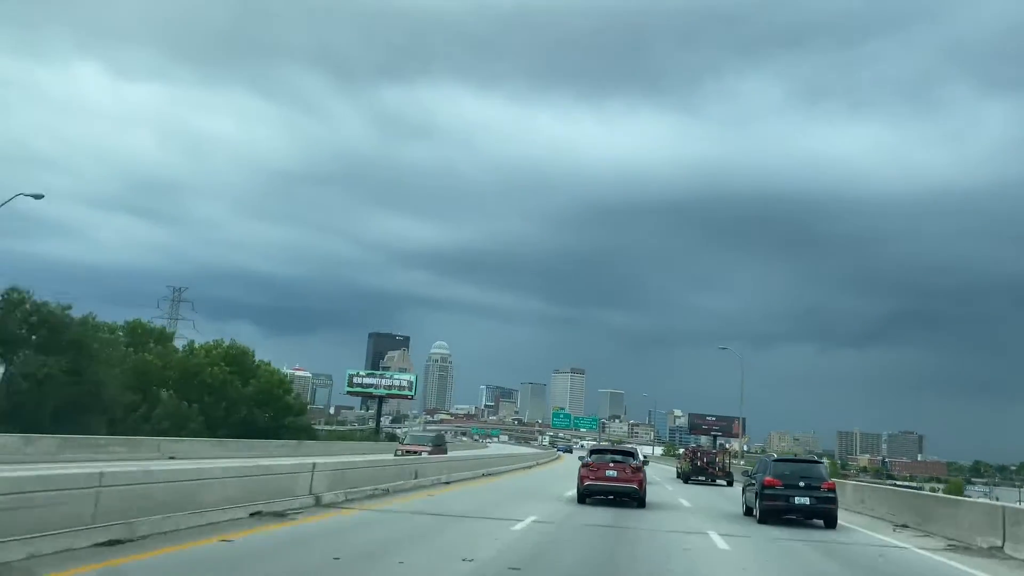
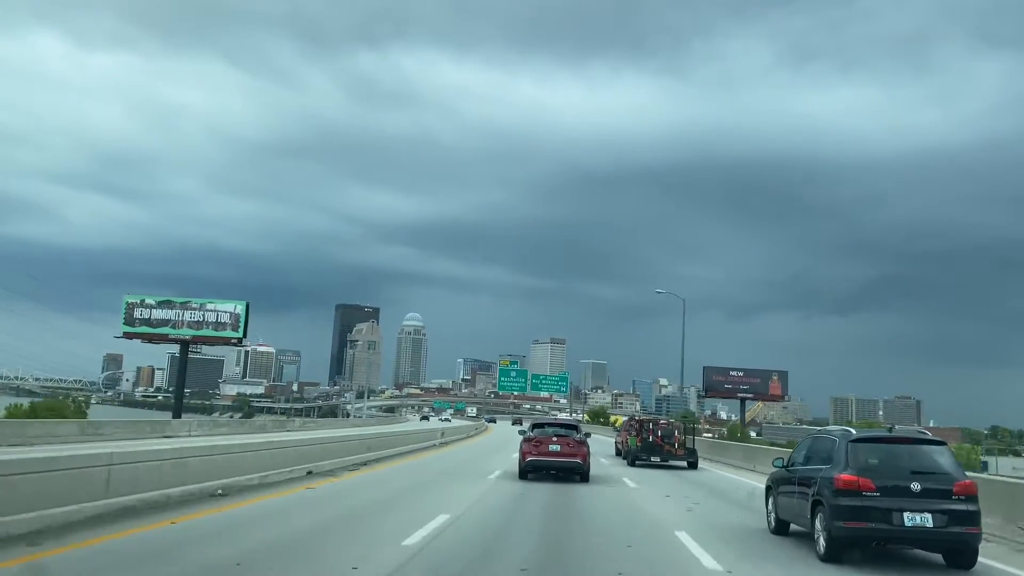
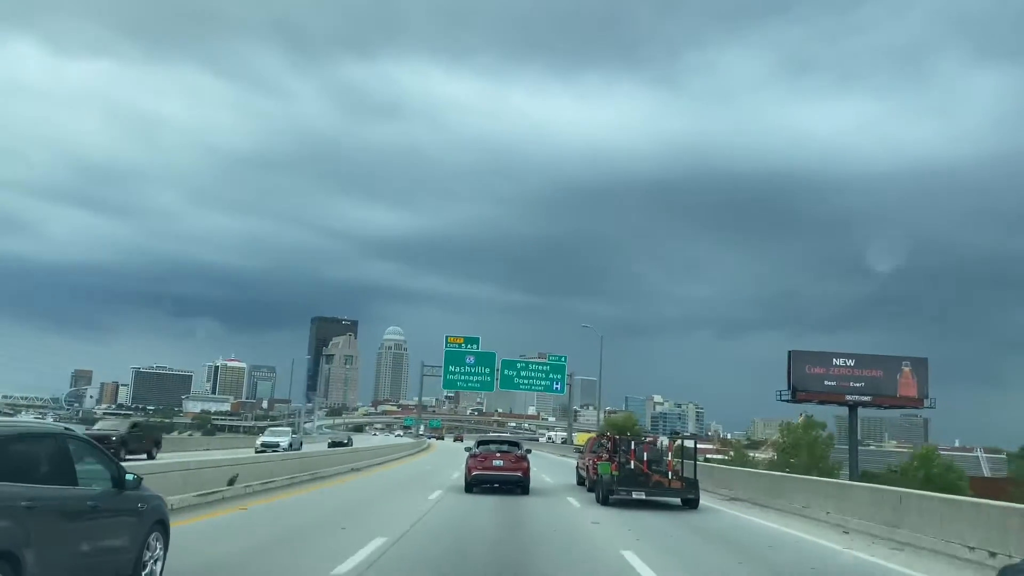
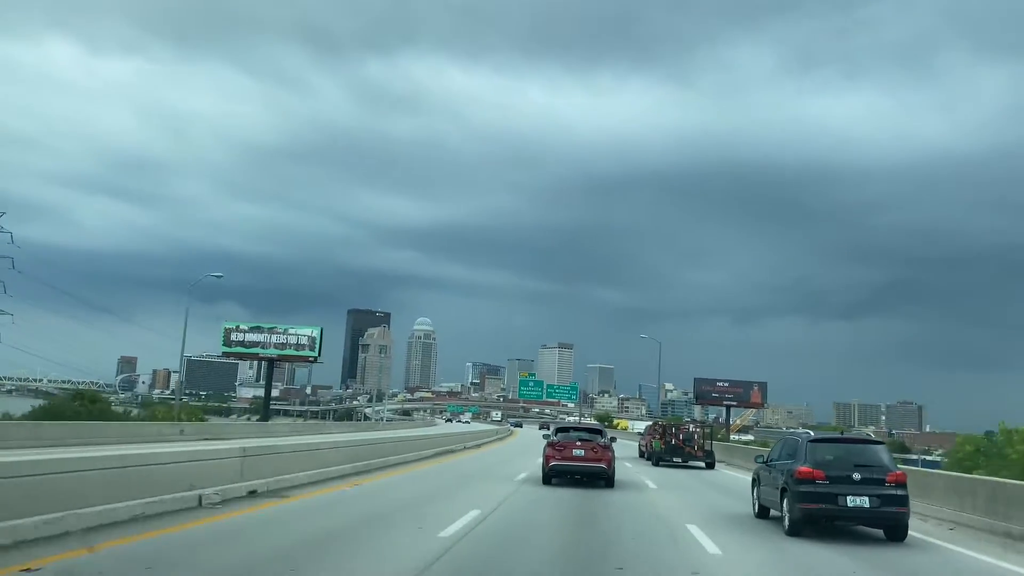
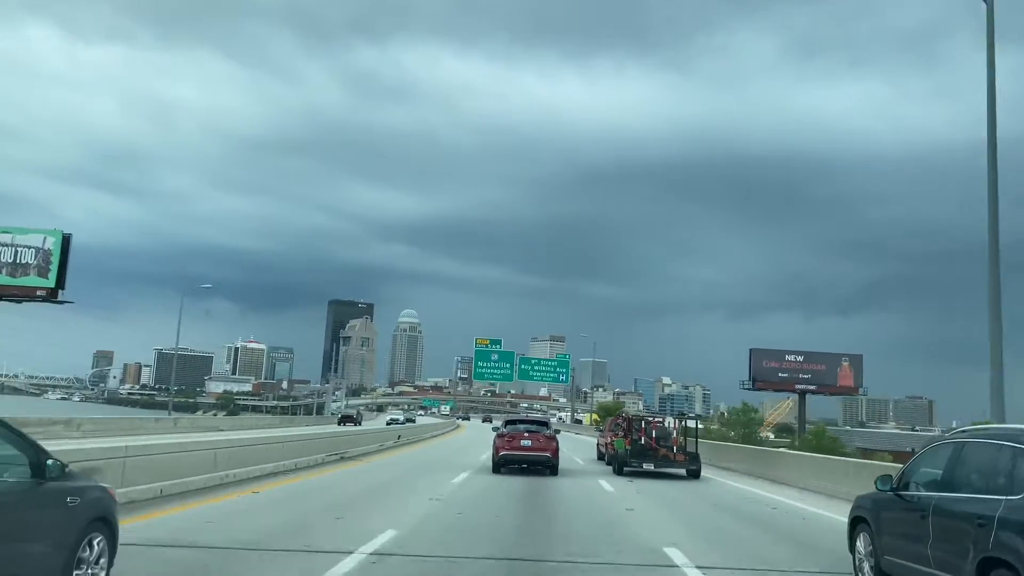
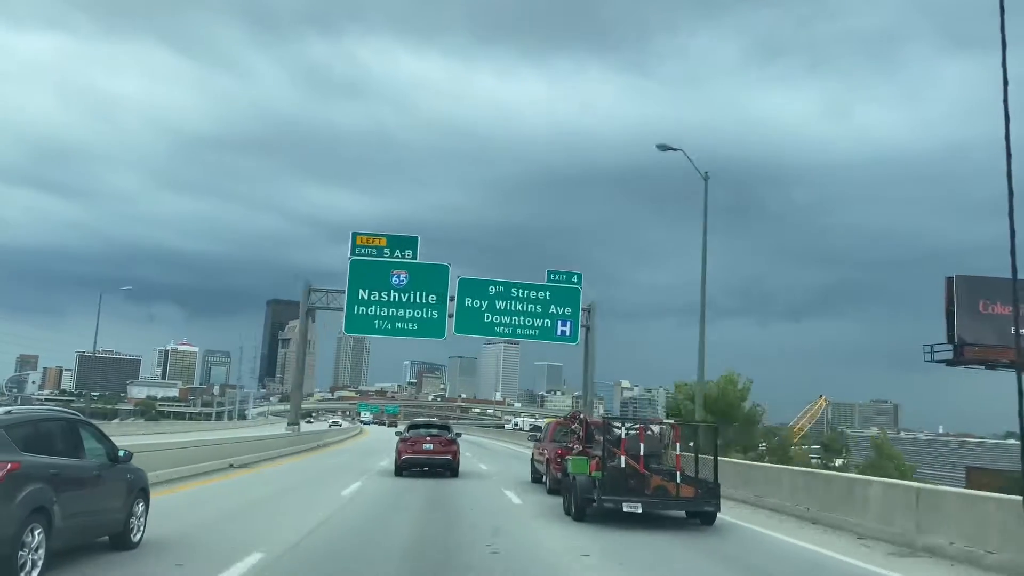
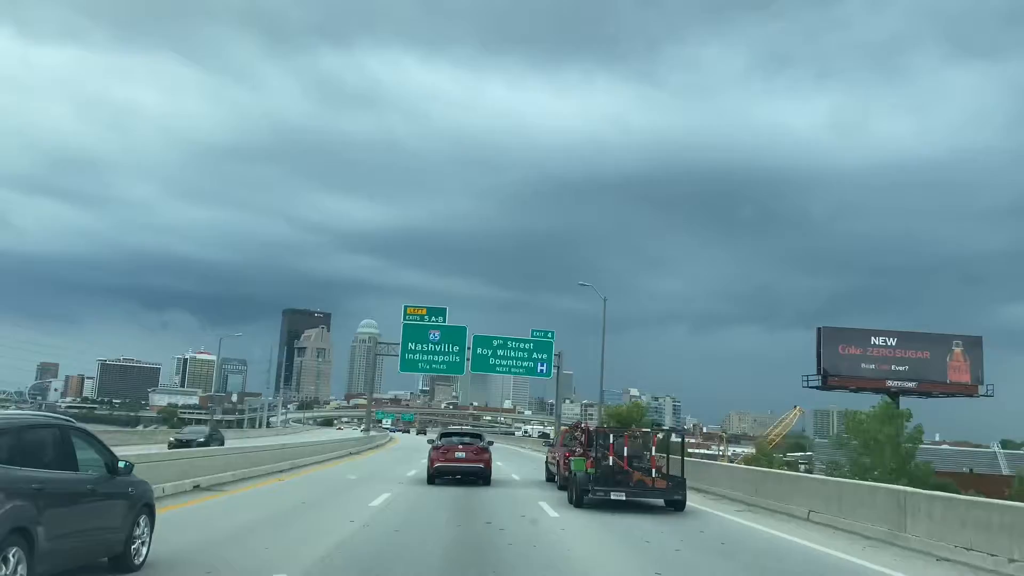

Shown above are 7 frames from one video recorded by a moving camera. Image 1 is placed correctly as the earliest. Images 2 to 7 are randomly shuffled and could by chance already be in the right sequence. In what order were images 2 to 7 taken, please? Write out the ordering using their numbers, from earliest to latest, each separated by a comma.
4, 2, 5, 3, 7, 6
